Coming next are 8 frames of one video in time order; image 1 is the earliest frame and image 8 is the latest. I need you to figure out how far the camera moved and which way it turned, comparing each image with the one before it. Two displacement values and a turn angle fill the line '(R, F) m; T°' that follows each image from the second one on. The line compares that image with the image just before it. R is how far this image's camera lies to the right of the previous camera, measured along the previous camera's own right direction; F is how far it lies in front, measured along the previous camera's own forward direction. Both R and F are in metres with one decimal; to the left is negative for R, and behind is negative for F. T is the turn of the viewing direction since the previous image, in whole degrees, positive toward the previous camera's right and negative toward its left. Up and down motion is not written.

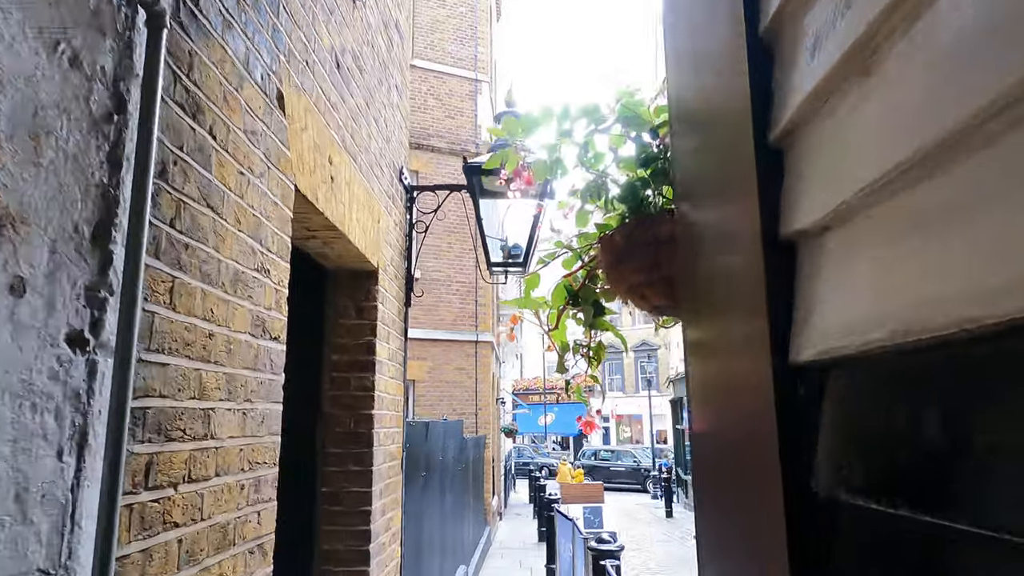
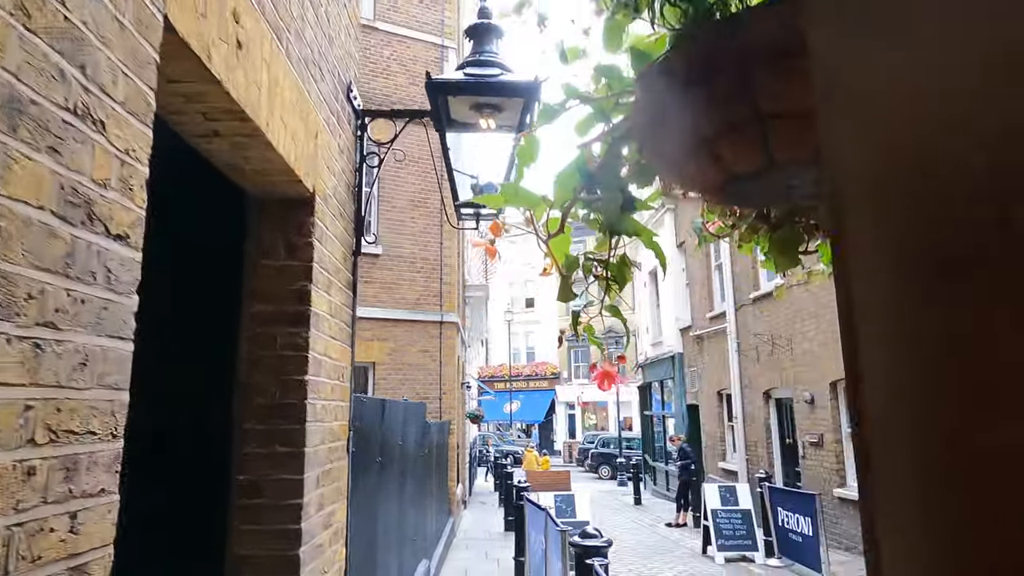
(0.0, +0.7) m; +3°
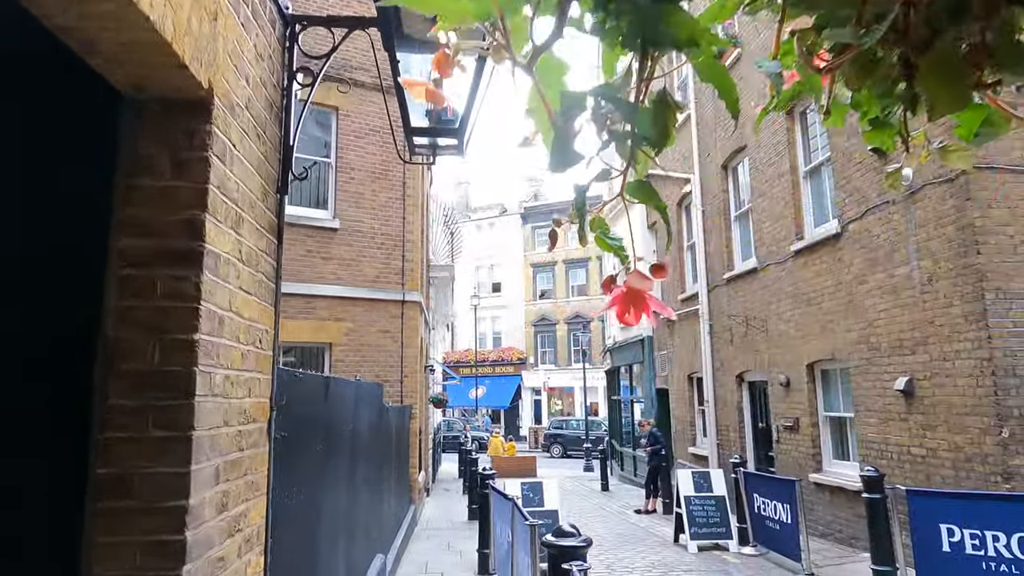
(0.0, +0.6) m; +3°
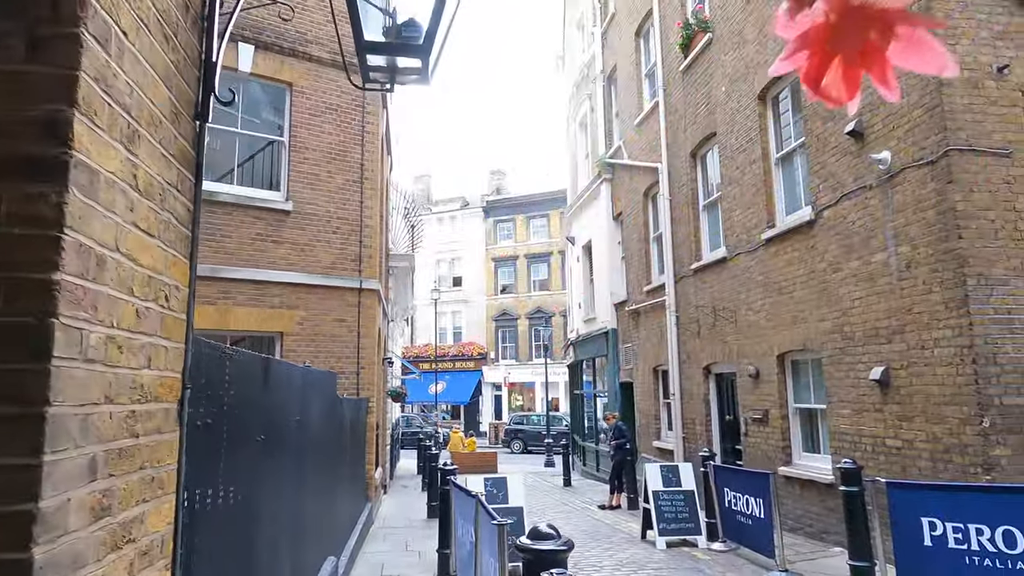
(0.0, +0.5) m; +3°
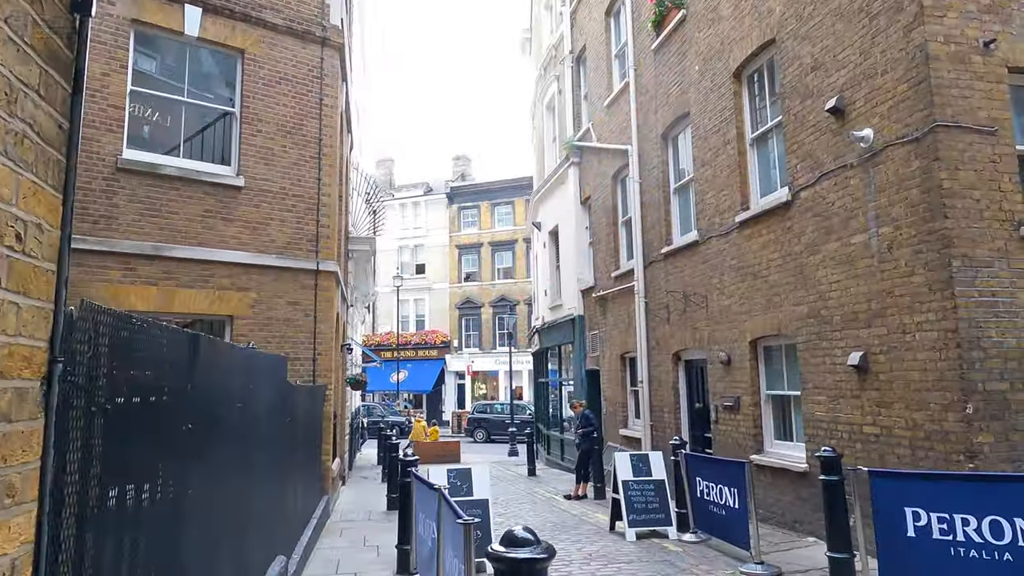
(0.0, +0.4) m; +3°
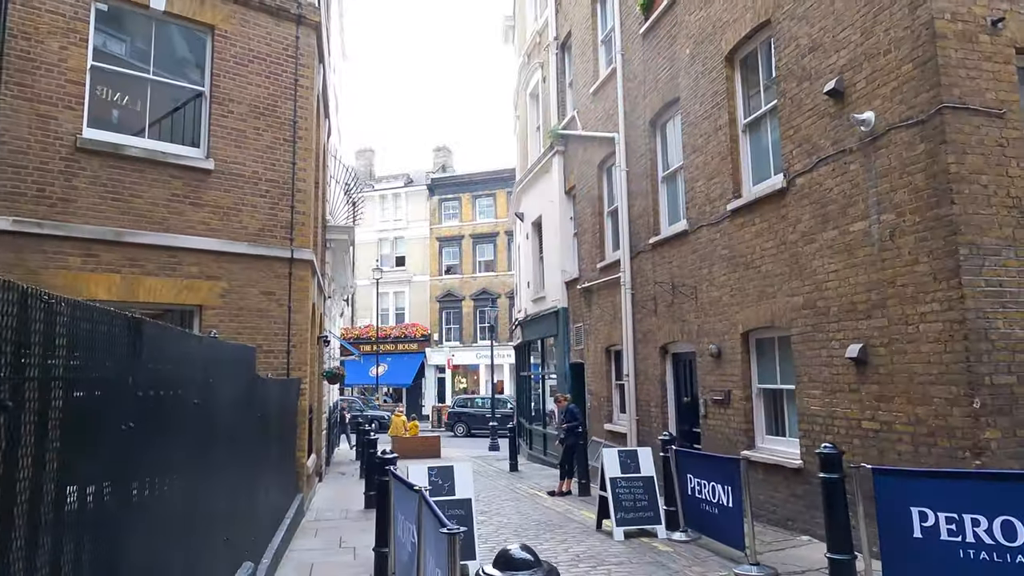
(0.0, +0.4) m; +2°
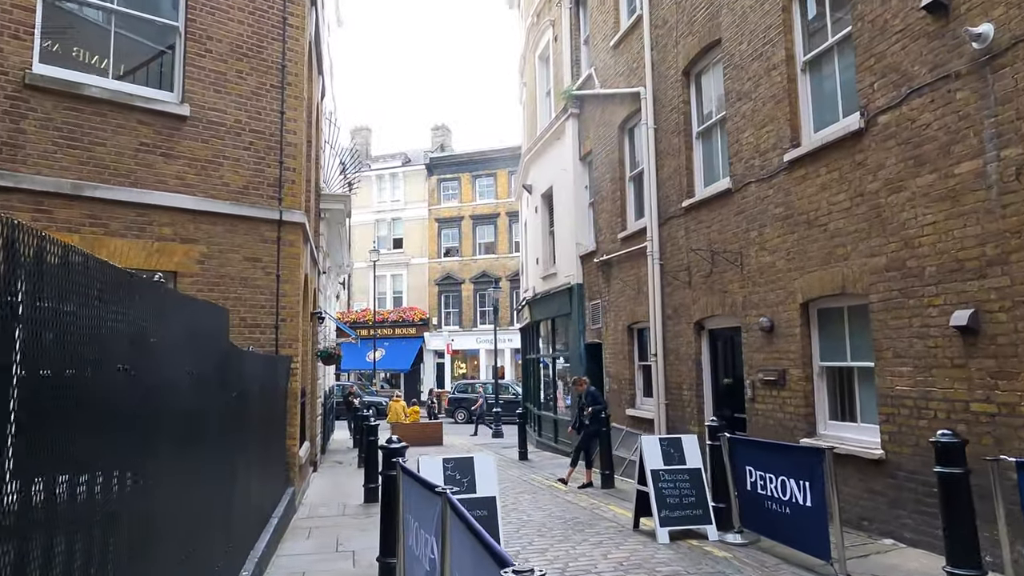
(-0.3, +1.2) m; 0°
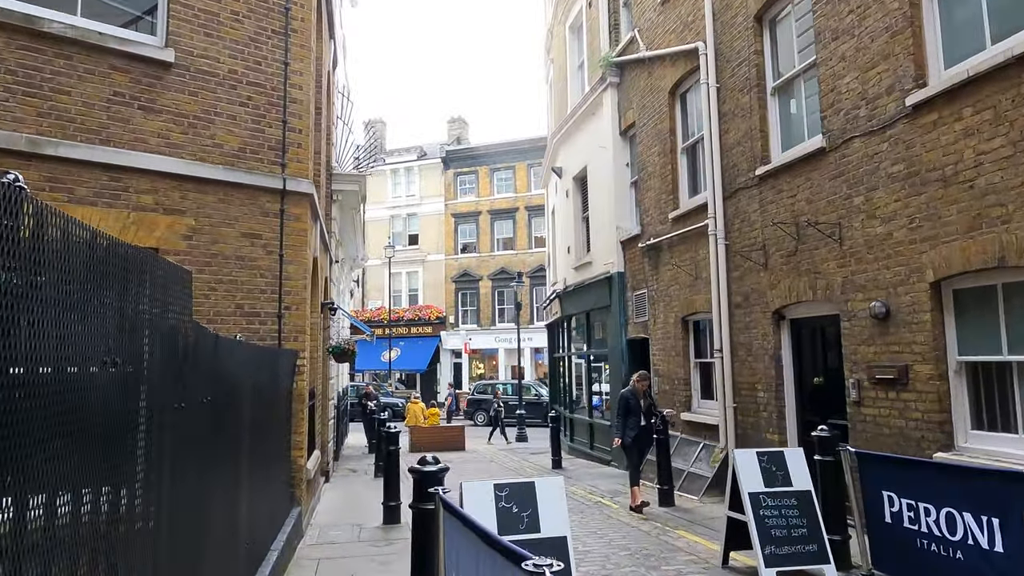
(-0.4, +1.5) m; -1°
